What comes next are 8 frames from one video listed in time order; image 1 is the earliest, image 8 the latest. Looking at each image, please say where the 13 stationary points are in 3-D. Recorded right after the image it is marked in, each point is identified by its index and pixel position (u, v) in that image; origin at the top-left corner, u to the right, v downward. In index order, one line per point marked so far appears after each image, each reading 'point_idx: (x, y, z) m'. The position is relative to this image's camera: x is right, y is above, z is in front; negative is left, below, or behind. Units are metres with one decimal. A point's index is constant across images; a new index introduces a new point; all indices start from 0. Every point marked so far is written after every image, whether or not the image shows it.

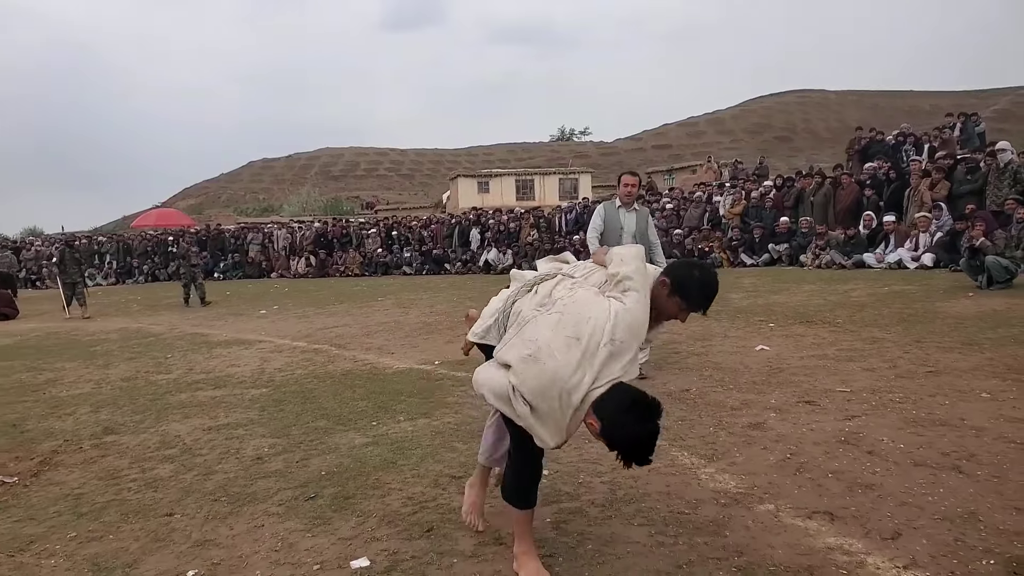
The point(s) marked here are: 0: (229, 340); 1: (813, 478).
0: (-3.6, -0.7, +10.0) m
1: (+1.3, -0.8, +3.3) m
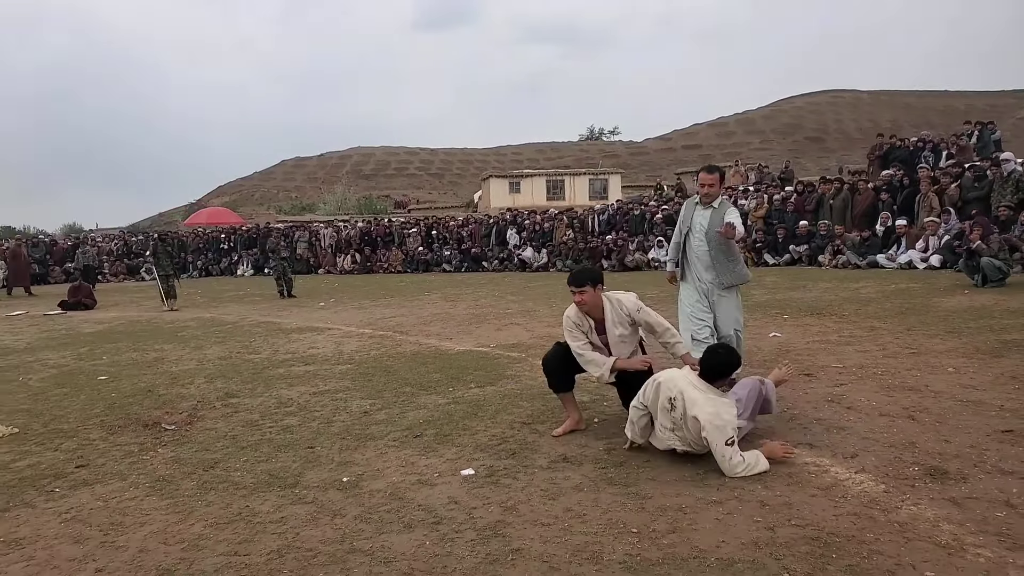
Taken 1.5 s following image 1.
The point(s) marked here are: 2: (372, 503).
0: (-3.0, -0.6, +11.2) m
1: (+1.6, -0.8, +4.4) m
2: (-0.7, -1.0, +3.7) m
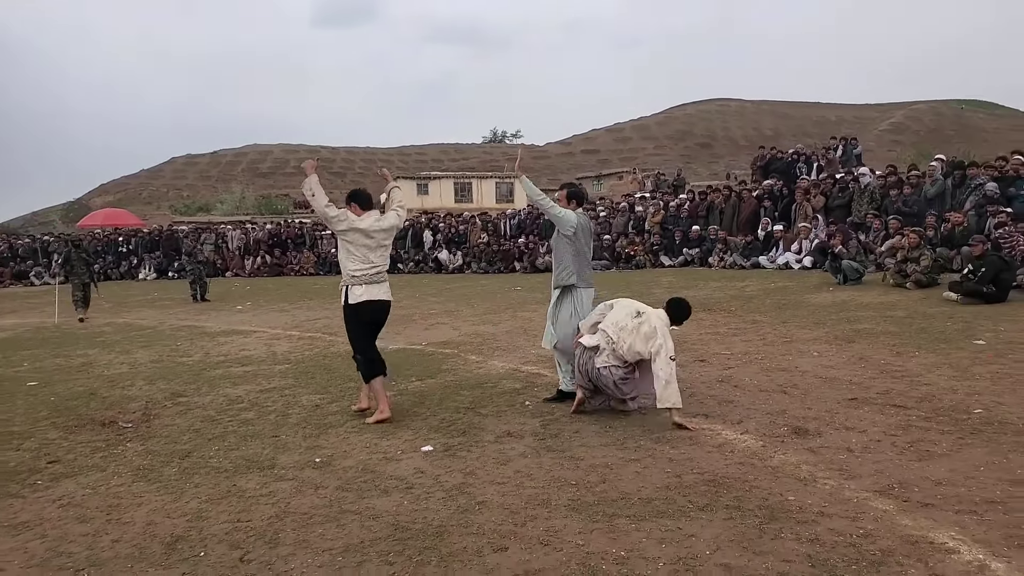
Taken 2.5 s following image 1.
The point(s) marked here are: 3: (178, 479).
0: (-4.3, -0.7, +11.5) m
1: (+1.3, -0.8, +5.3) m
2: (-0.9, -1.0, +4.3) m
3: (-1.9, -1.1, +4.5) m
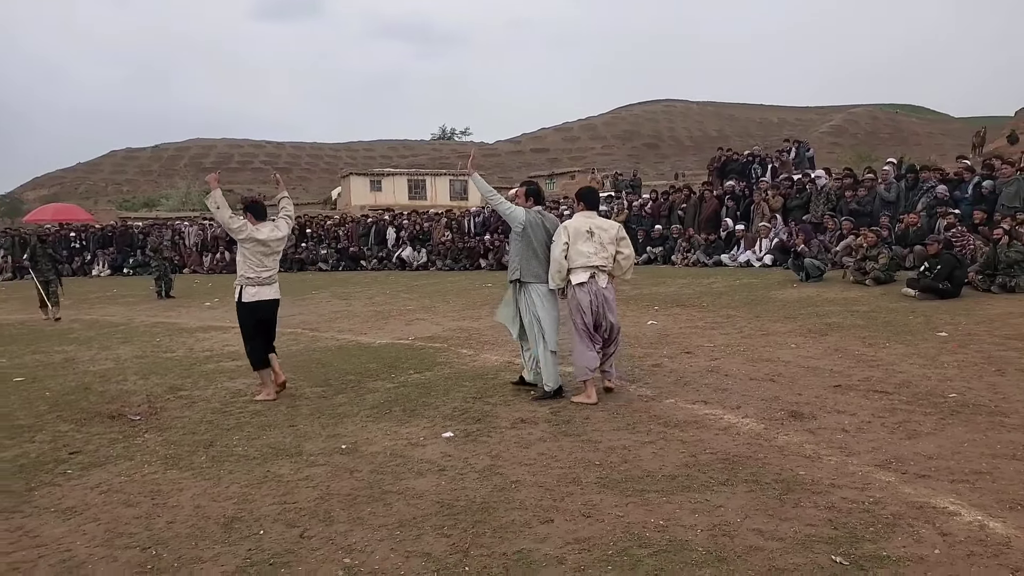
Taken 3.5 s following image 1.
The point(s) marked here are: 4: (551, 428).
0: (-4.6, -0.6, +11.4) m
1: (+1.3, -0.7, +5.7) m
2: (-0.8, -1.0, +4.5) m
3: (-1.8, -1.1, +4.7) m
4: (+0.2, -0.9, +4.9) m
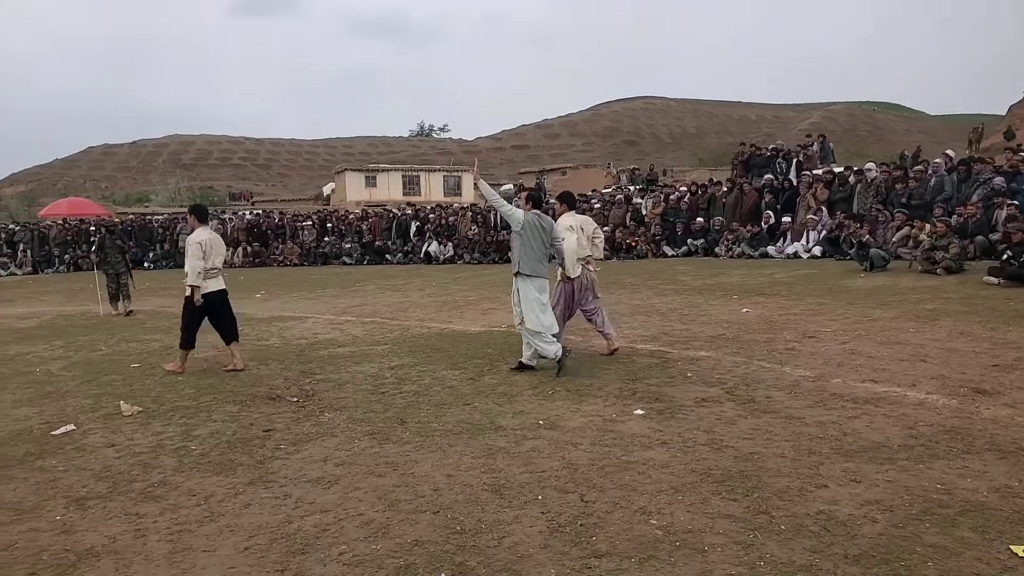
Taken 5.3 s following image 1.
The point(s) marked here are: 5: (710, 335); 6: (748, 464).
0: (-3.5, -0.5, +11.5) m
1: (+2.6, -0.6, +5.9) m
2: (+0.5, -0.9, +4.7) m
3: (-0.6, -0.9, +4.8) m
4: (+1.5, -0.8, +5.1) m
5: (+1.9, -0.5, +7.6) m
6: (+1.2, -0.9, +4.0) m
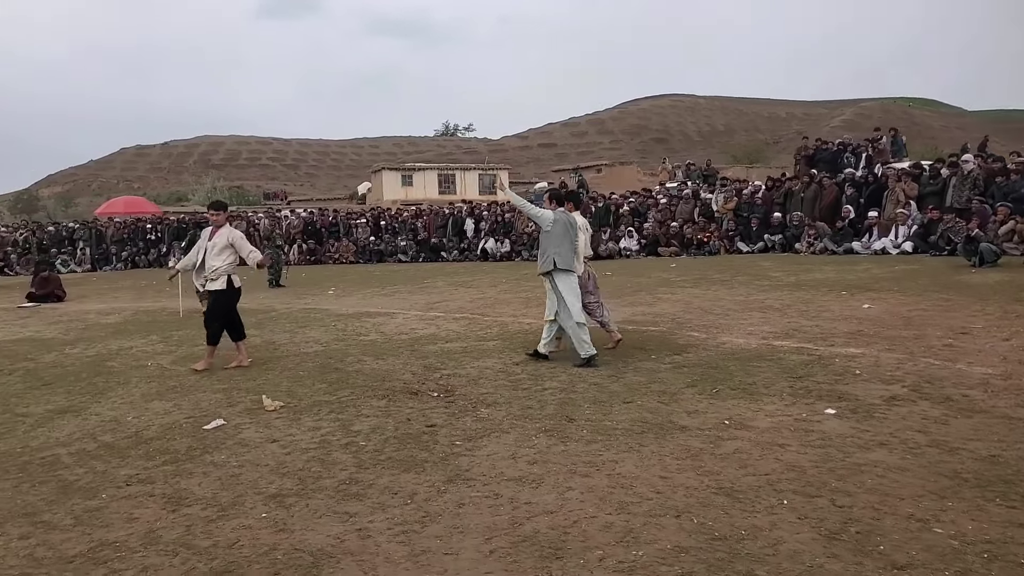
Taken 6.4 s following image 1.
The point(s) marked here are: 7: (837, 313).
0: (-2.2, -0.4, +11.3) m
1: (+3.7, -0.6, +5.5) m
2: (+1.6, -0.8, +4.4) m
3: (+0.5, -0.9, +4.5) m
4: (+2.6, -0.7, +4.8) m
5: (+3.1, -0.4, +7.3) m
6: (+2.3, -0.9, +3.7) m
7: (+3.5, -0.3, +8.3) m
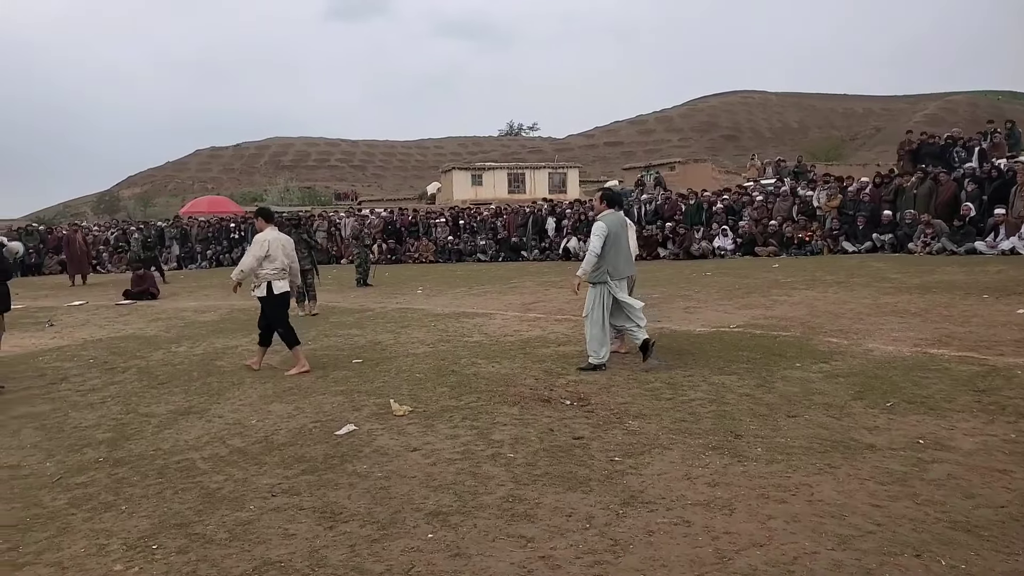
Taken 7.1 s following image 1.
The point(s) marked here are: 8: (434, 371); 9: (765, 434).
0: (-0.7, -0.4, +11.1) m
1: (+4.7, -0.6, +4.8) m
2: (+2.5, -0.9, +3.8) m
3: (+1.4, -0.9, +4.1) m
4: (+3.5, -0.7, +4.2) m
5: (+4.3, -0.4, +6.6) m
6: (+3.1, -0.9, +3.1) m
7: (+4.7, -0.3, +7.6) m
8: (-0.7, -0.8, +7.2) m
9: (+1.5, -0.9, +4.5) m
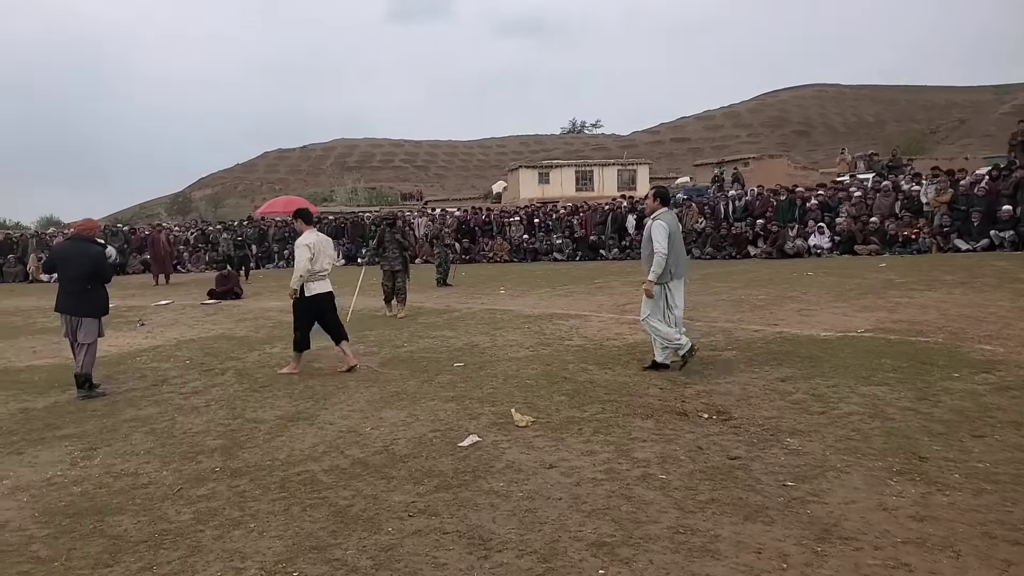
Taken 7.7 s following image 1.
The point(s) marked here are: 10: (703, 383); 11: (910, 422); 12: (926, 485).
0: (+0.6, -0.4, +10.7) m
1: (+5.5, -0.6, +4.0) m
2: (+3.2, -0.9, +3.2) m
3: (+2.2, -0.9, +3.5) m
4: (+4.3, -0.7, +3.4) m
5: (+5.2, -0.5, +5.8) m
6: (+3.8, -0.9, +2.4) m
7: (+5.7, -0.3, +6.8) m
8: (+0.3, -0.8, +6.8) m
9: (+2.3, -0.9, +4.0) m
10: (+1.5, -0.7, +6.1) m
11: (+2.4, -0.8, +4.6) m
12: (+1.9, -0.9, +3.6) m
